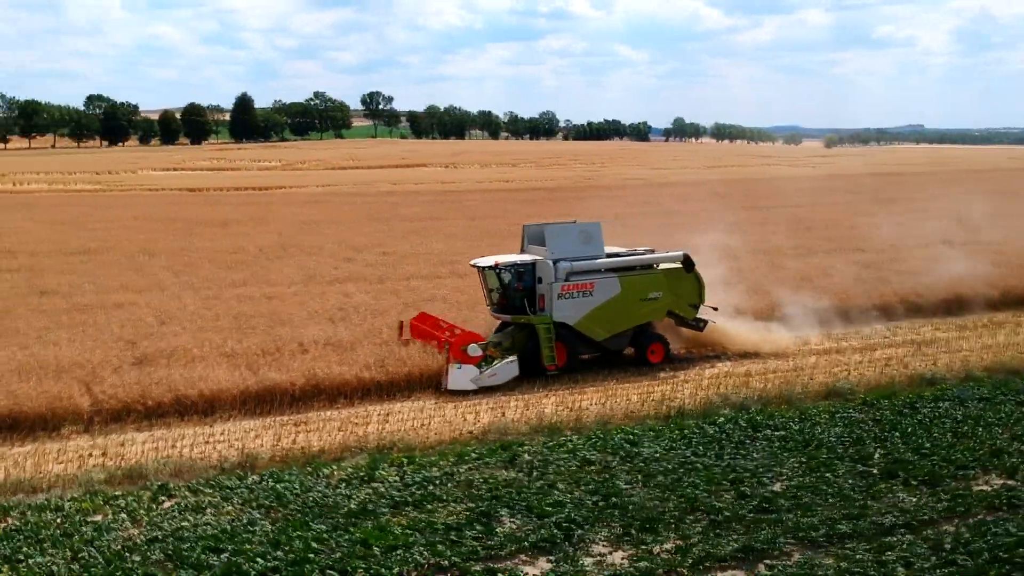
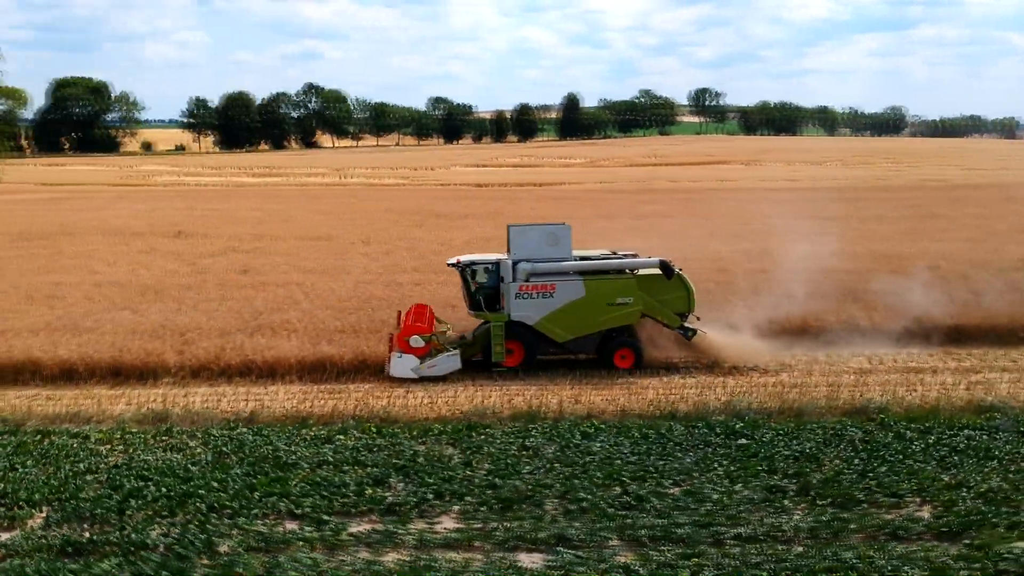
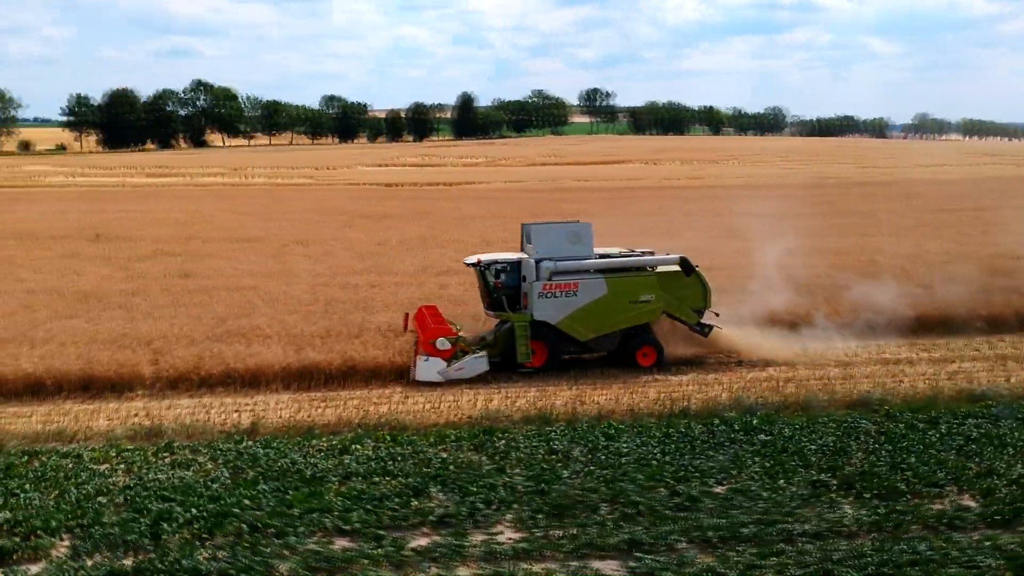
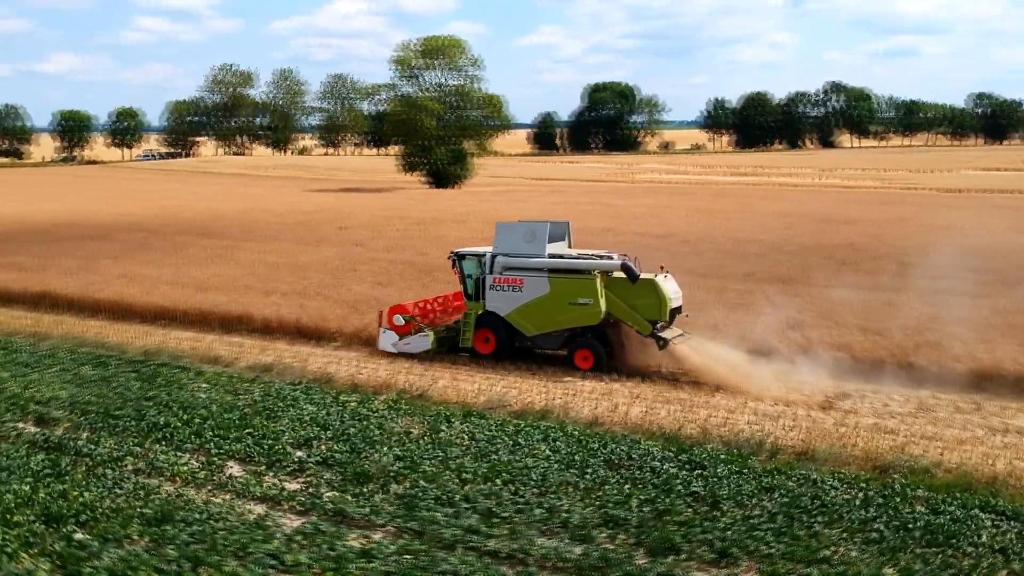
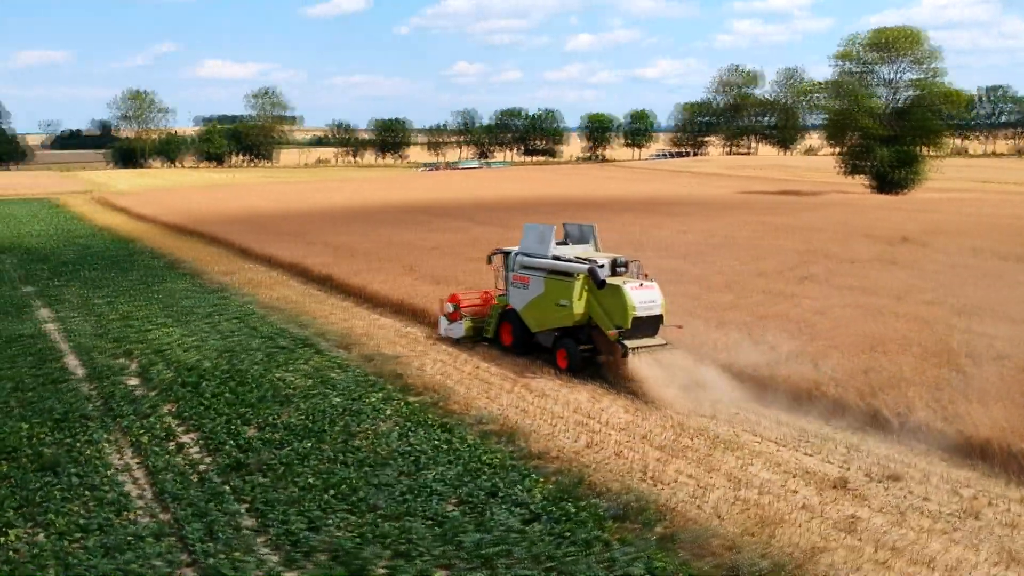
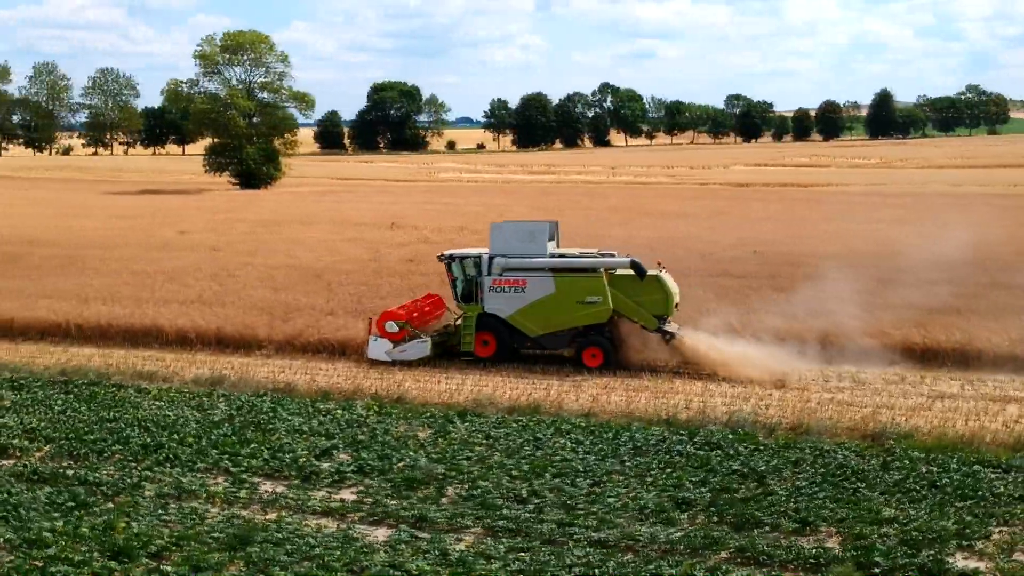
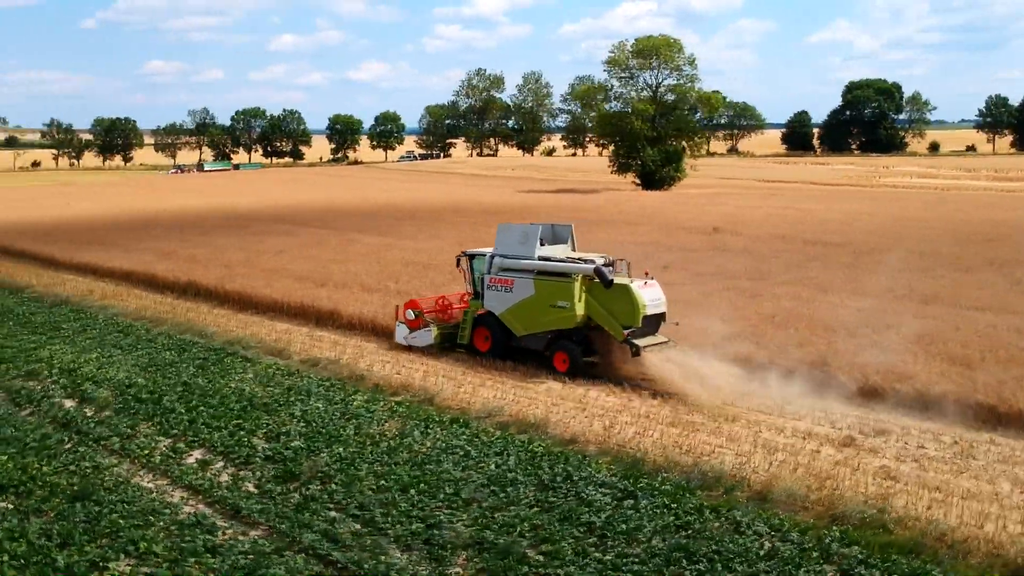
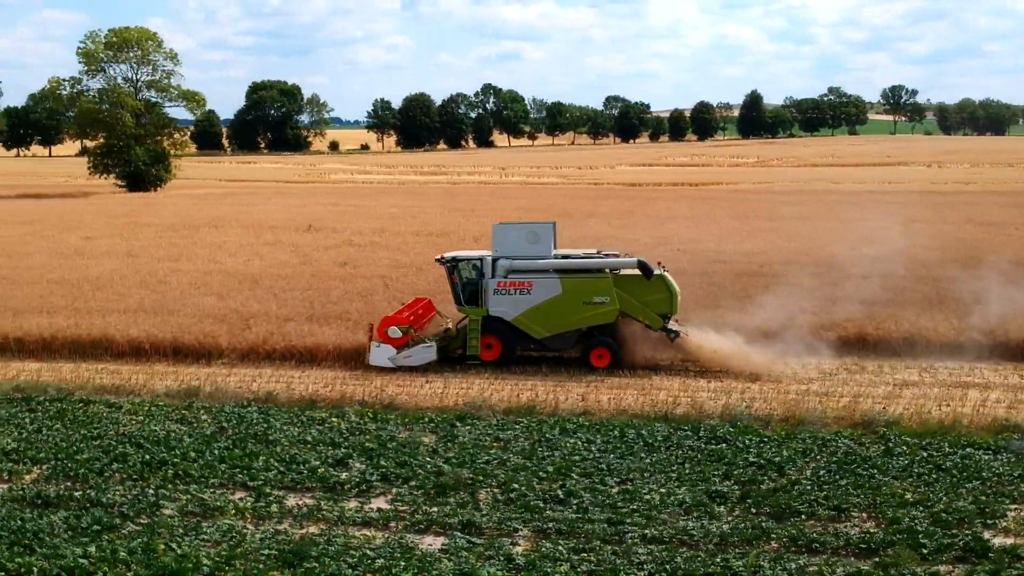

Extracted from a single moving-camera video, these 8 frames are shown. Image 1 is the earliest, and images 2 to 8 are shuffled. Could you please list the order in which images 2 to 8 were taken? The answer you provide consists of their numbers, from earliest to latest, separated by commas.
3, 2, 8, 6, 4, 7, 5
